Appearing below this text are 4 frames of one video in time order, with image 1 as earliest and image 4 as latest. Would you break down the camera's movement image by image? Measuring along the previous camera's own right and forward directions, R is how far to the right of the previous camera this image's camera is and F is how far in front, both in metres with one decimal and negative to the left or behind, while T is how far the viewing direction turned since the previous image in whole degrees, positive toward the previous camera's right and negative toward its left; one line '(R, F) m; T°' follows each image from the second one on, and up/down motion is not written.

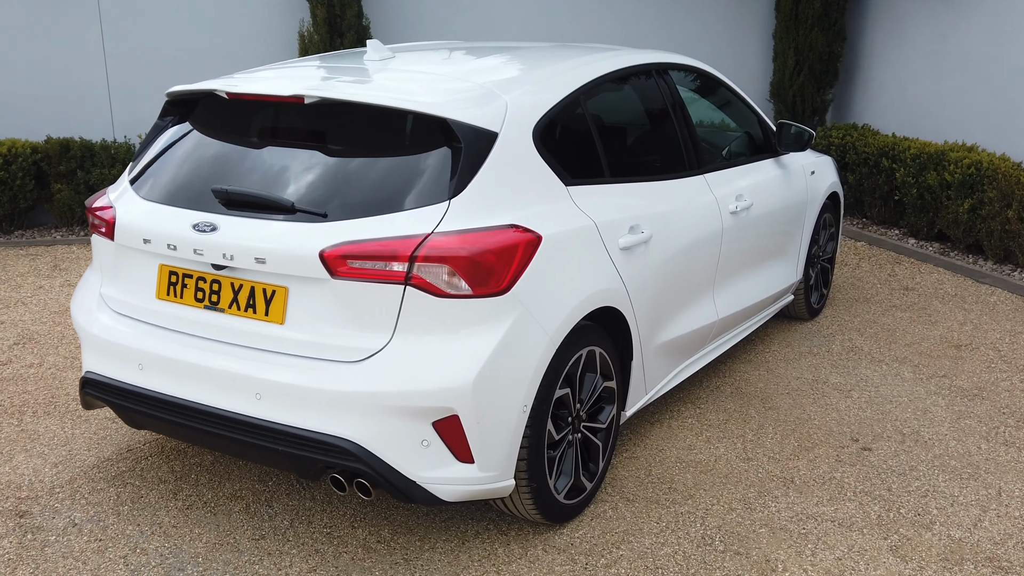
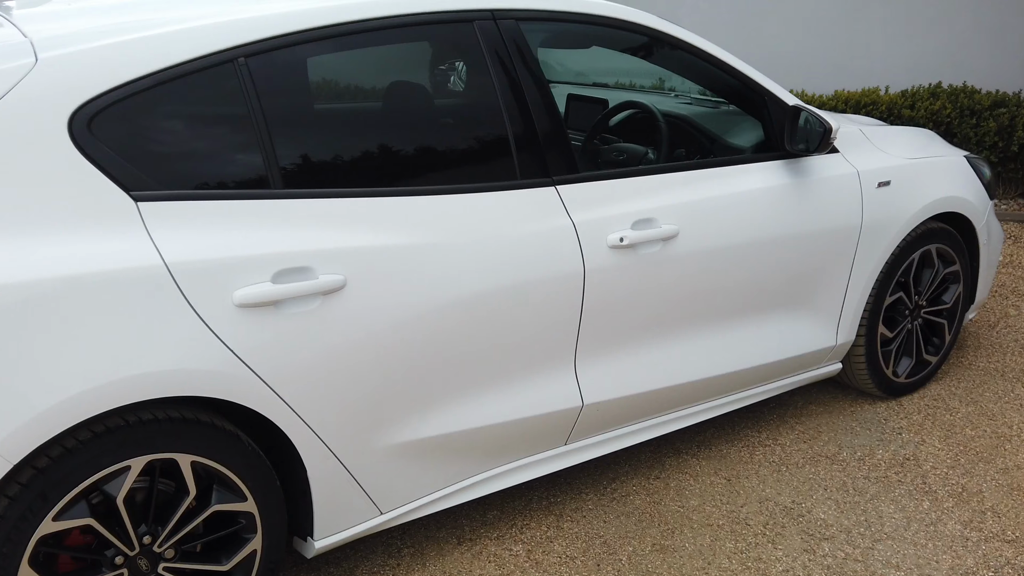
(+1.3, +1.3) m; -20°
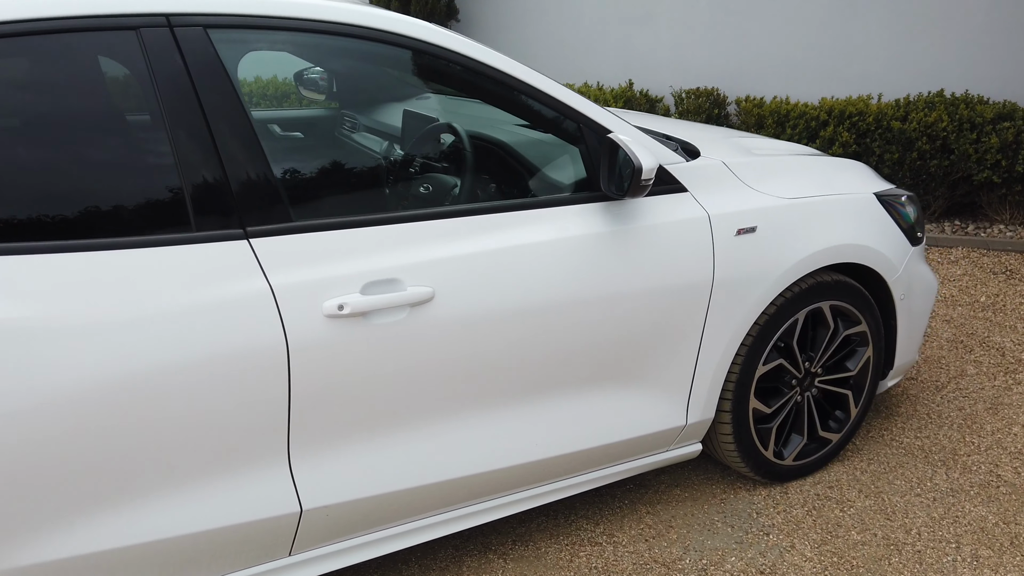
(+0.7, +0.5) m; -4°
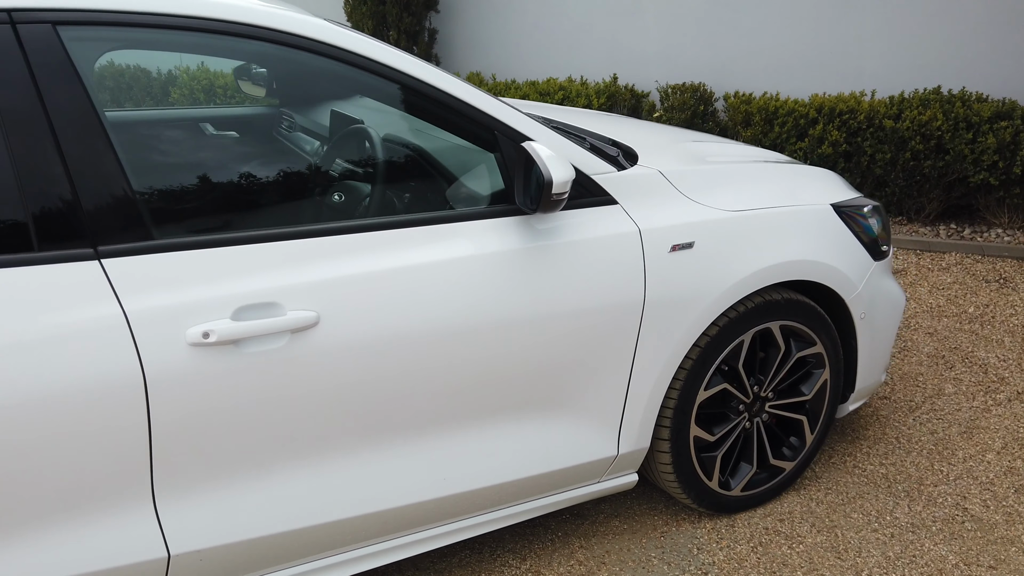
(+0.2, +0.2) m; -1°
